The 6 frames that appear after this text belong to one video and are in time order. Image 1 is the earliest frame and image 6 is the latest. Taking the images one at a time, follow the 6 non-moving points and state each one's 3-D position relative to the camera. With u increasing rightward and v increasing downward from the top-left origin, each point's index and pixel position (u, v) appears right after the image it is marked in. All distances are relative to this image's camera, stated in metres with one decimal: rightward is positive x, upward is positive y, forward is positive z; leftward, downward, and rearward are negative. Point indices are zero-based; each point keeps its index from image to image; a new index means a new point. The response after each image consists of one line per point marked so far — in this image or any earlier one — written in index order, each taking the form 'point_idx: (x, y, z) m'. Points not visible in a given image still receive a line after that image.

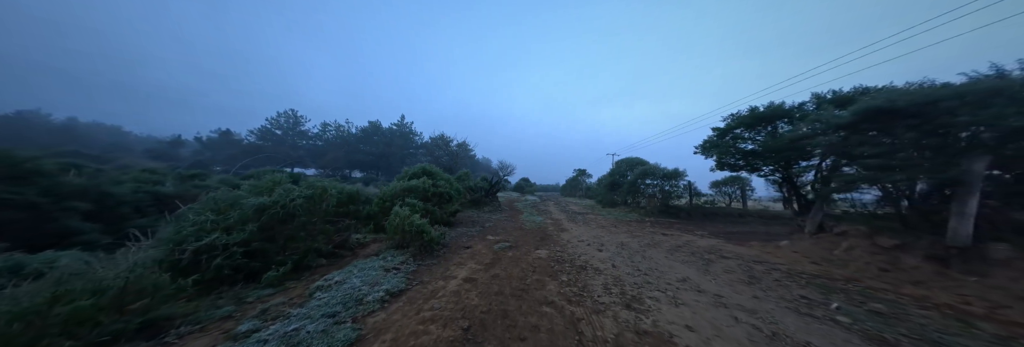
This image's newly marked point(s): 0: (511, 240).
0: (0.0, -2.2, +6.9) m
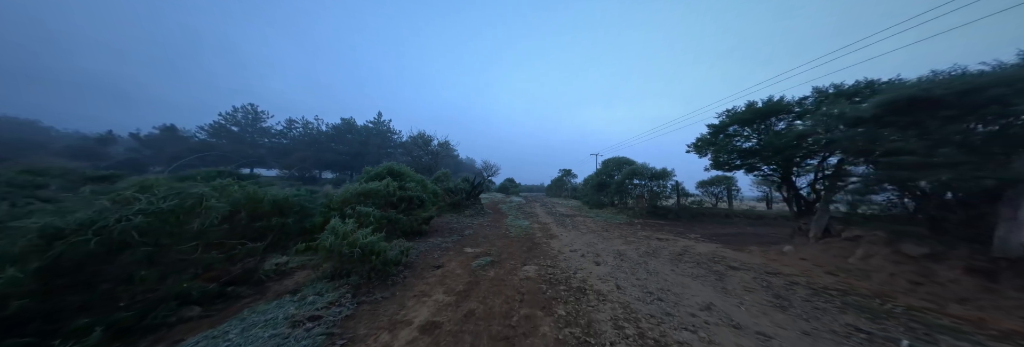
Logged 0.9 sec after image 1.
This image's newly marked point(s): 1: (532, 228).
0: (-0.5, -2.2, +5.8) m
1: (+0.9, -2.5, +9.8) m
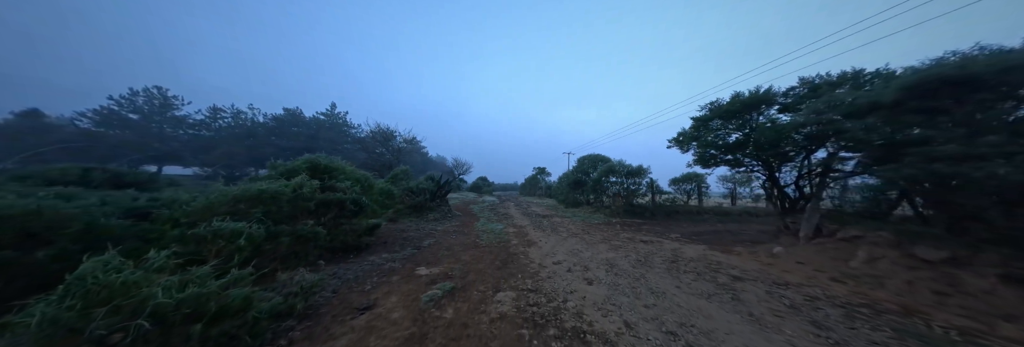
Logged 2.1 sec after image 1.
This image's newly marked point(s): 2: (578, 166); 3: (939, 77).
0: (-1.2, -2.1, +4.5) m
1: (-0.2, -2.4, +8.5) m
2: (+5.4, +0.6, +17.2) m
3: (+6.7, +1.5, +3.3) m
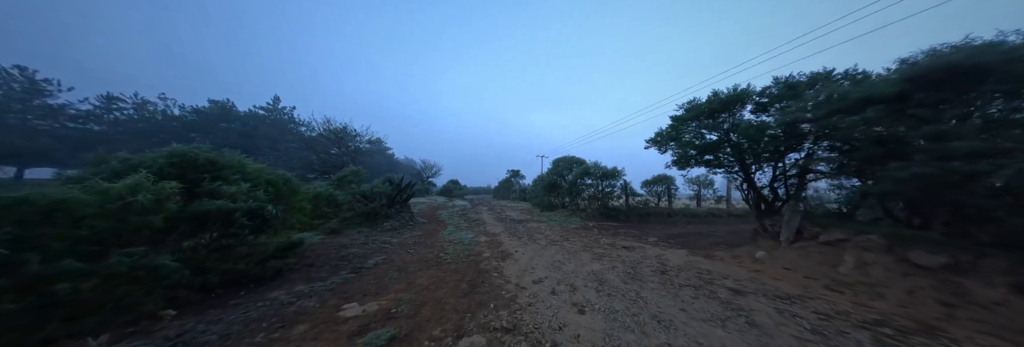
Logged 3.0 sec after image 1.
0: (-1.6, -2.0, +3.3) m
1: (-1.2, -2.4, +7.4) m
2: (+3.3, +0.4, +16.8) m
3: (+6.2, +1.5, +3.2) m
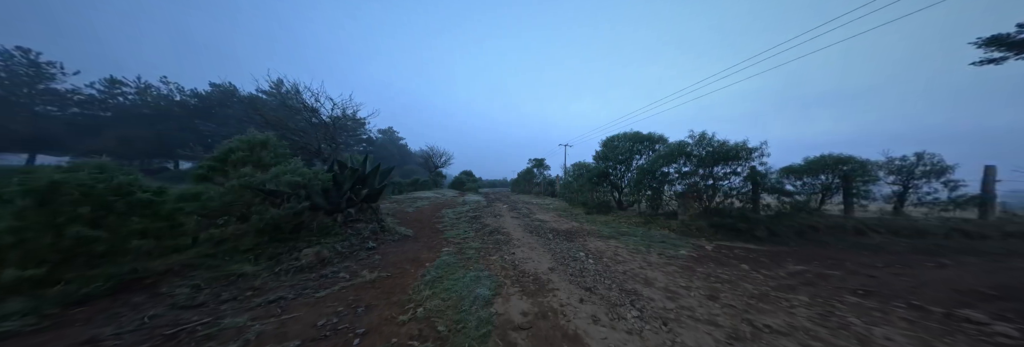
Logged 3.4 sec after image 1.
0: (-0.8, -1.7, -1.5) m
1: (-0.1, -2.0, +2.6) m
2: (+5.1, +1.2, +11.5) m
3: (+7.1, +1.8, -2.3) m
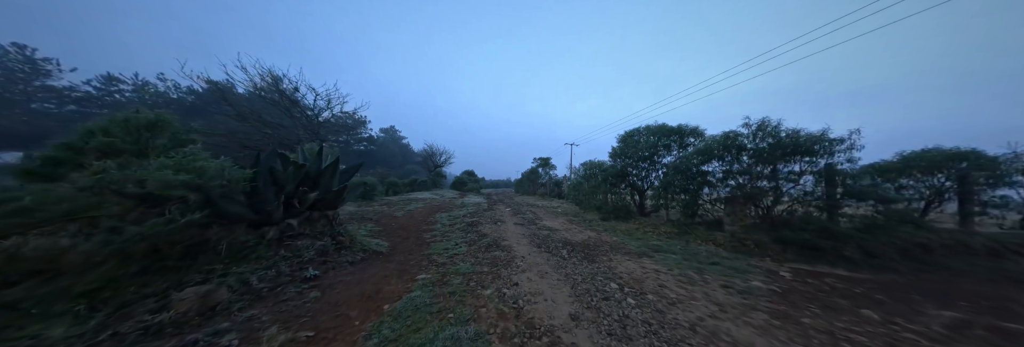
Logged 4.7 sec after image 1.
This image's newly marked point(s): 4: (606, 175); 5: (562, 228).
0: (-0.8, -1.7, -3.1) m
1: (-0.1, -1.9, +1.0) m
2: (+5.3, +1.2, +9.8) m
3: (+7.0, +1.8, -4.0) m
4: (+4.7, -0.1, +10.8) m
5: (+2.0, -2.2, +8.6) m
